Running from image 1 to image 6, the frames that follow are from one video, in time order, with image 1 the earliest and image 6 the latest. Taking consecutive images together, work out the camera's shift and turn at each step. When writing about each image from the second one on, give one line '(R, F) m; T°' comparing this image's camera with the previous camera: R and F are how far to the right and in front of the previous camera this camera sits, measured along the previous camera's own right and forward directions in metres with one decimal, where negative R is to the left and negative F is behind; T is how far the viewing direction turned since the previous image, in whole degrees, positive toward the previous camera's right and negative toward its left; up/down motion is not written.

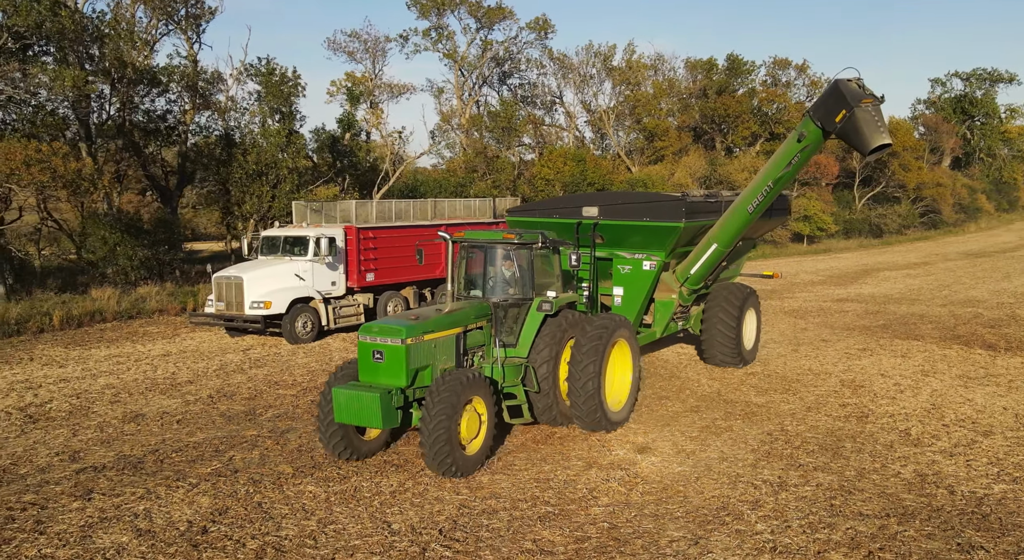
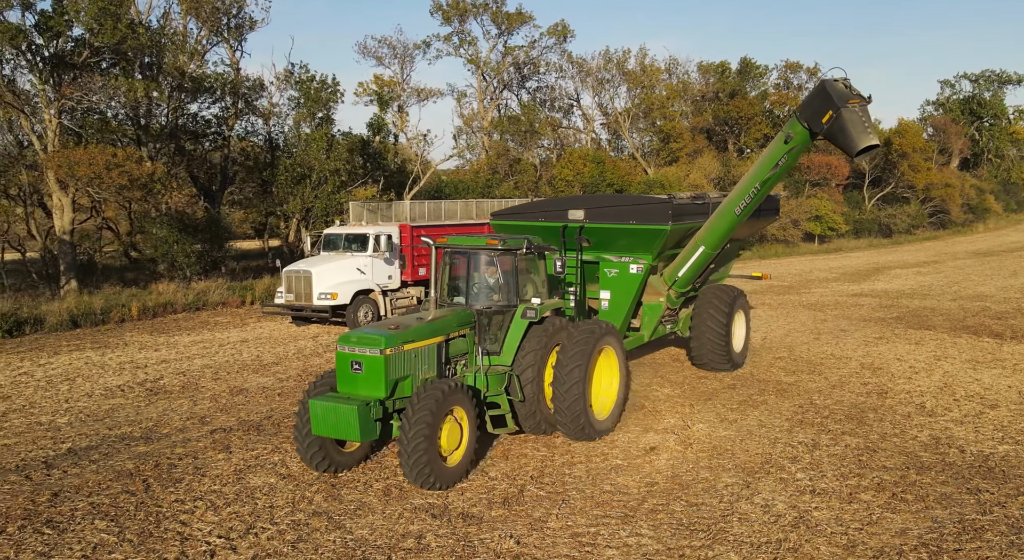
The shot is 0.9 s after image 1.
(-0.7, -1.0) m; 0°
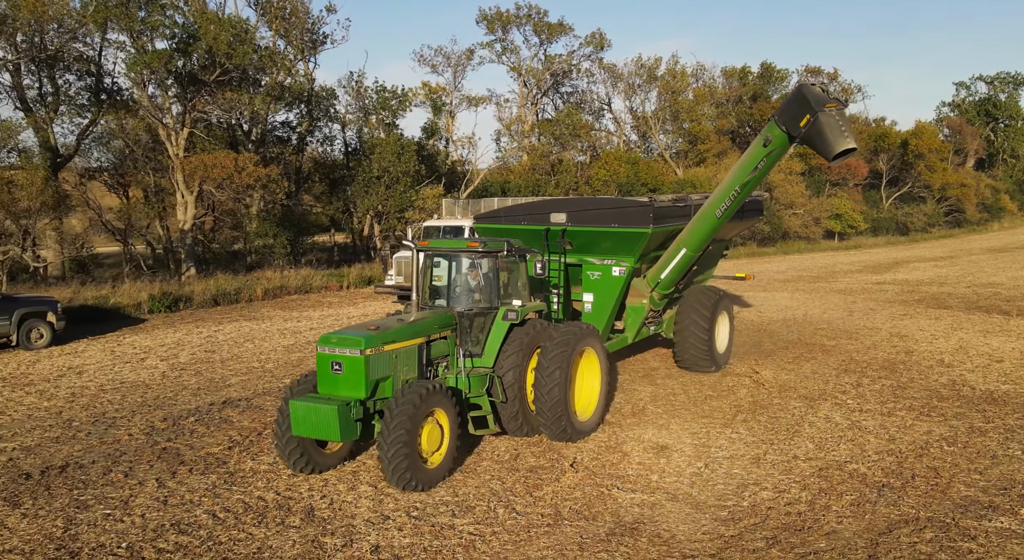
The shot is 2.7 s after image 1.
(-1.3, -2.1) m; -1°
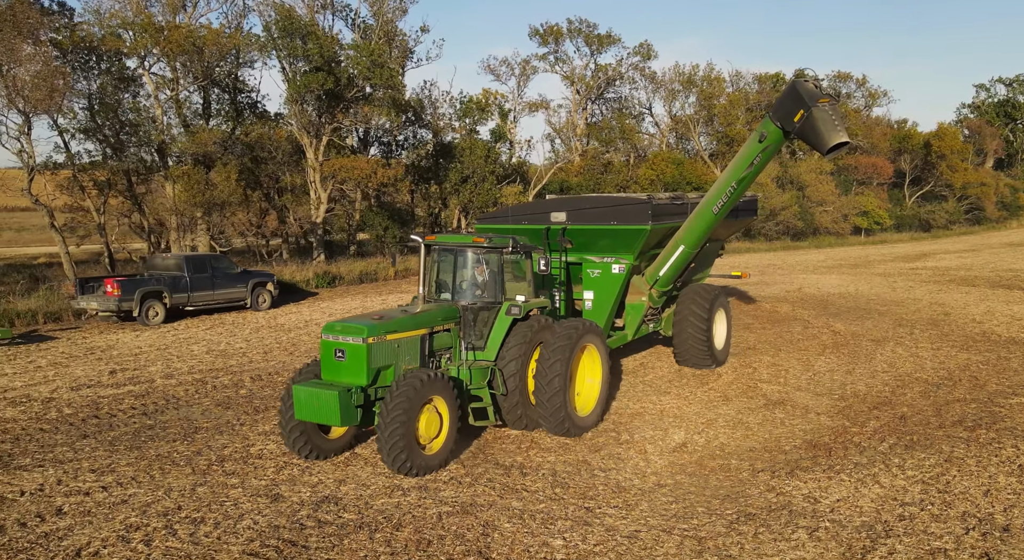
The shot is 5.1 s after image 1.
(-2.0, -2.9) m; -1°
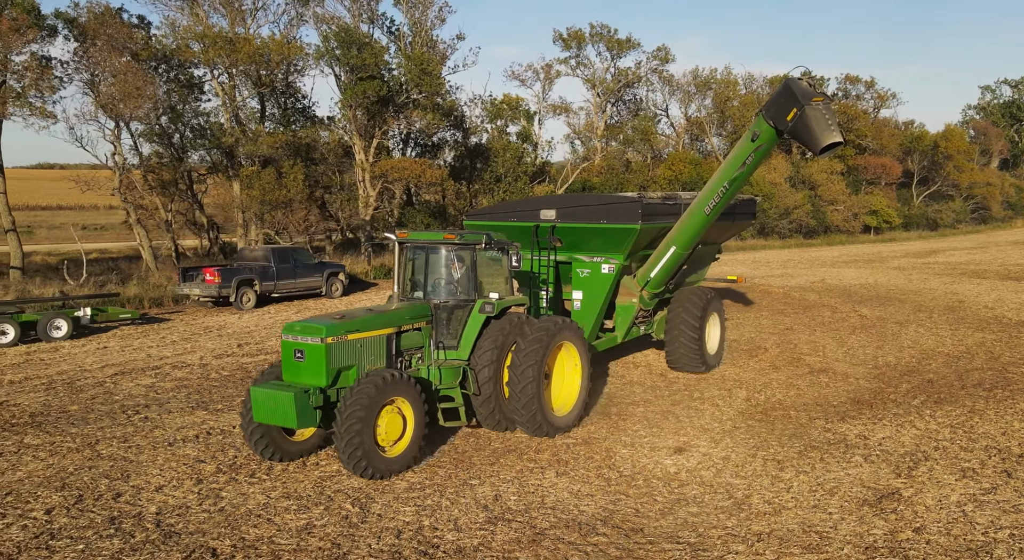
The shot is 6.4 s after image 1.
(-1.0, -1.3) m; 0°
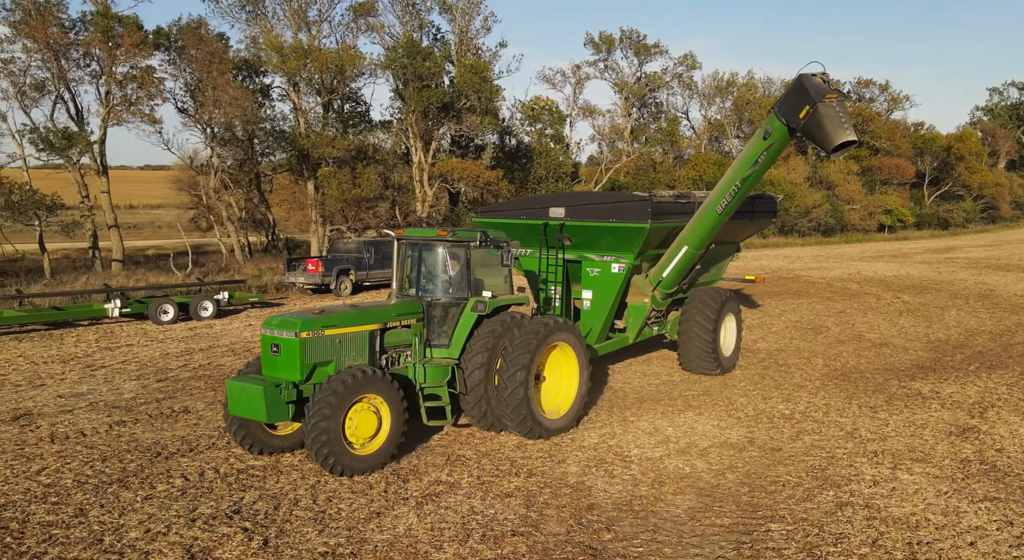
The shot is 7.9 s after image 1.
(-1.4, -1.3) m; 0°
